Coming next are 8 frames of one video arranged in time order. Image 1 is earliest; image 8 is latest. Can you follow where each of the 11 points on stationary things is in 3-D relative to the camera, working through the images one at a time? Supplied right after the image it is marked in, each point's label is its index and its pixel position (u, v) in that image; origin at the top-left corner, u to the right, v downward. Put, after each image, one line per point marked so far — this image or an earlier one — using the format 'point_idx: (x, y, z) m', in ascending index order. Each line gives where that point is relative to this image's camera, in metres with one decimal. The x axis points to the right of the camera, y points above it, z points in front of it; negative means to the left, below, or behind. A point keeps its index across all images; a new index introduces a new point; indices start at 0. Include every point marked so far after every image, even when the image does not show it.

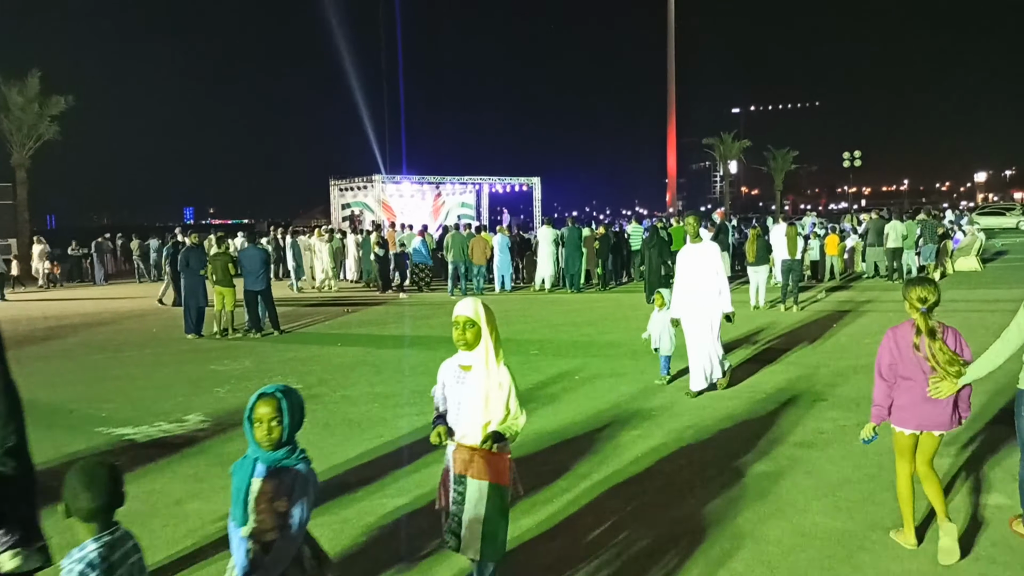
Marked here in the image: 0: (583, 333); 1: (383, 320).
0: (+1.3, -0.7, +13.3) m
1: (-2.6, -0.6, +15.8) m
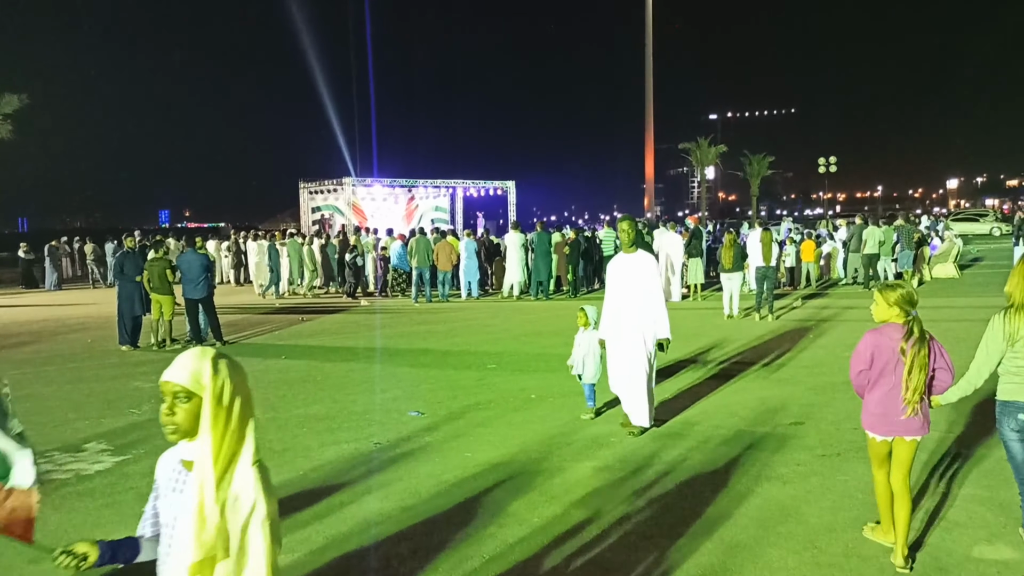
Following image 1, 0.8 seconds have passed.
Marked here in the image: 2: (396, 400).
0: (+0.6, -0.9, +12.5) m
1: (-3.4, -0.8, +14.9) m
2: (-1.3, -1.3, +8.5) m
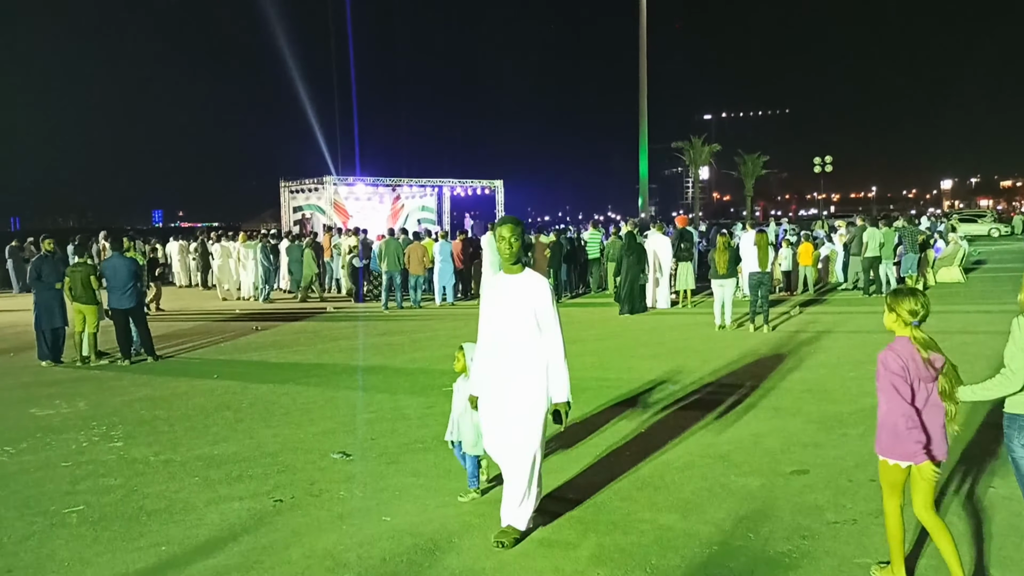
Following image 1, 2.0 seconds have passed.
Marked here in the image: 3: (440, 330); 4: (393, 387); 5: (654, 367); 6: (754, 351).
0: (+0.1, -1.0, +11.2) m
1: (-3.9, -0.9, +13.5) m
2: (-1.8, -1.4, +7.2) m
3: (-1.4, -0.7, +14.6) m
4: (-1.5, -1.2, +9.3) m
5: (+1.8, -1.1, +9.6) m
6: (+3.3, -0.9, +10.2) m
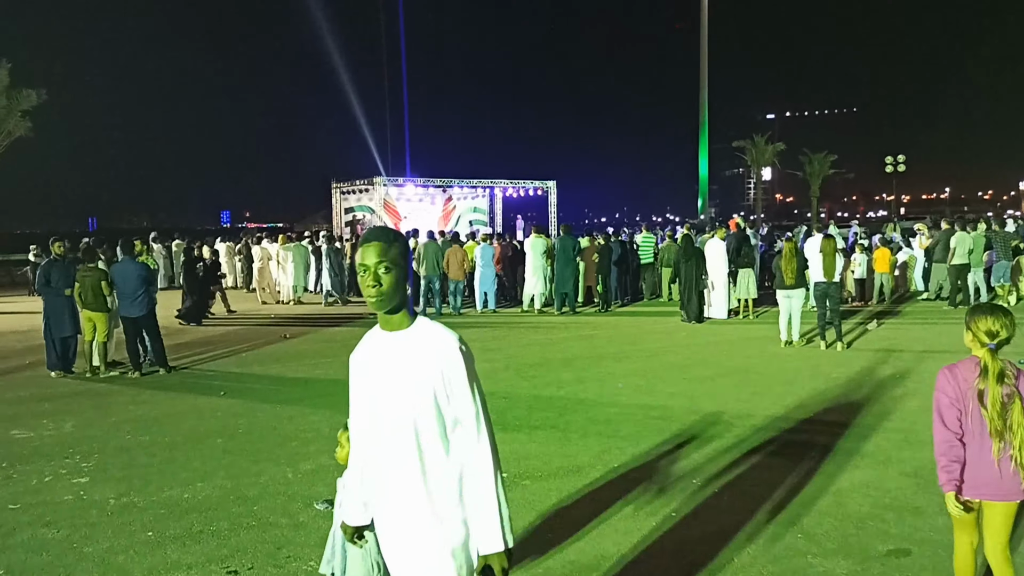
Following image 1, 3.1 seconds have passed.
0: (+0.6, -1.1, +10.0) m
1: (-3.2, -1.0, +12.7) m
2: (-1.6, -1.5, +6.2) m
3: (-0.6, -0.9, +13.5) m
4: (-1.1, -1.3, +8.2) m
5: (+2.2, -1.2, +8.3) m
6: (+3.7, -1.1, +8.8) m
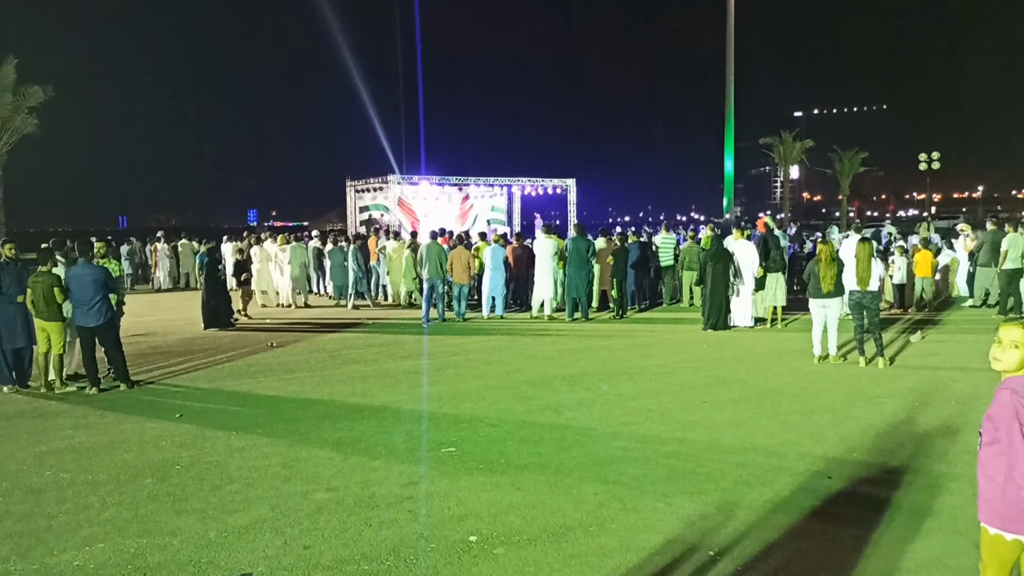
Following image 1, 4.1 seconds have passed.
0: (+0.5, -1.3, +8.8) m
1: (-3.2, -1.1, +11.6) m
2: (-1.8, -1.6, +5.0) m
3: (-0.6, -1.0, +12.4) m
4: (-1.2, -1.4, +7.1) m
5: (+2.1, -1.4, +7.0) m
6: (+3.6, -1.2, +7.5) m
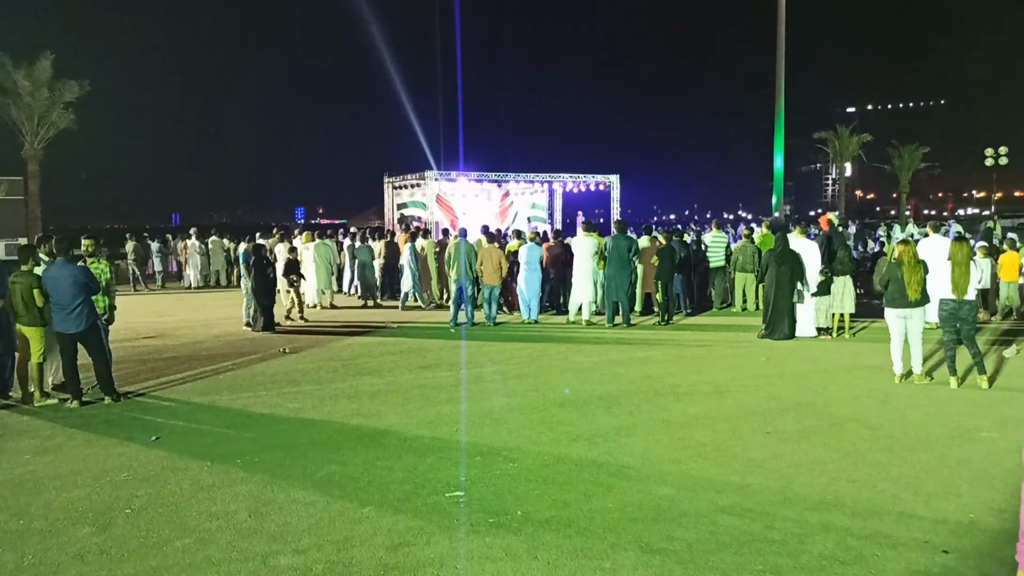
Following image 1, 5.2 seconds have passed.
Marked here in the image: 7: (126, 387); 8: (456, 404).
0: (+0.8, -1.3, +7.5) m
1: (-2.8, -1.2, +10.5) m
2: (-1.7, -1.7, +3.9) m
3: (-0.1, -1.0, +11.1) m
4: (-1.1, -1.5, +5.9) m
5: (+2.2, -1.4, +5.7) m
6: (+3.8, -1.3, +6.0) m
7: (-4.9, -1.3, +9.7) m
8: (-0.6, -1.3, +8.4) m
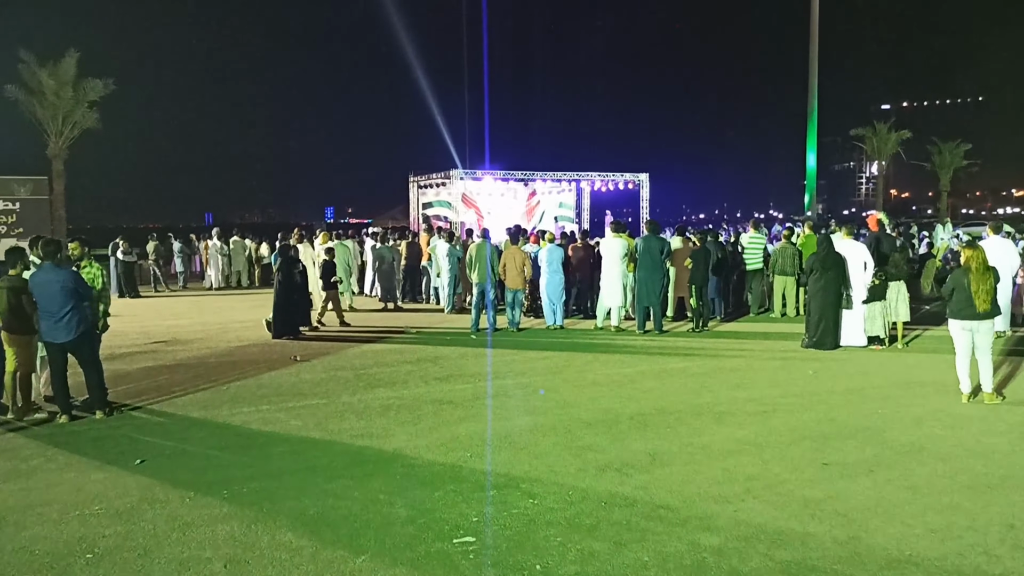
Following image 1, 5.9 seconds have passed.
0: (+1.0, -1.4, +6.7) m
1: (-2.5, -1.2, +9.8) m
2: (-1.7, -1.8, +3.2) m
3: (+0.2, -1.1, +10.4) m
4: (-0.9, -1.6, +5.2) m
5: (+2.4, -1.5, +4.8) m
6: (+3.9, -1.4, +5.1) m
7: (-4.7, -1.3, +9.1) m
8: (-0.4, -1.4, +7.6) m
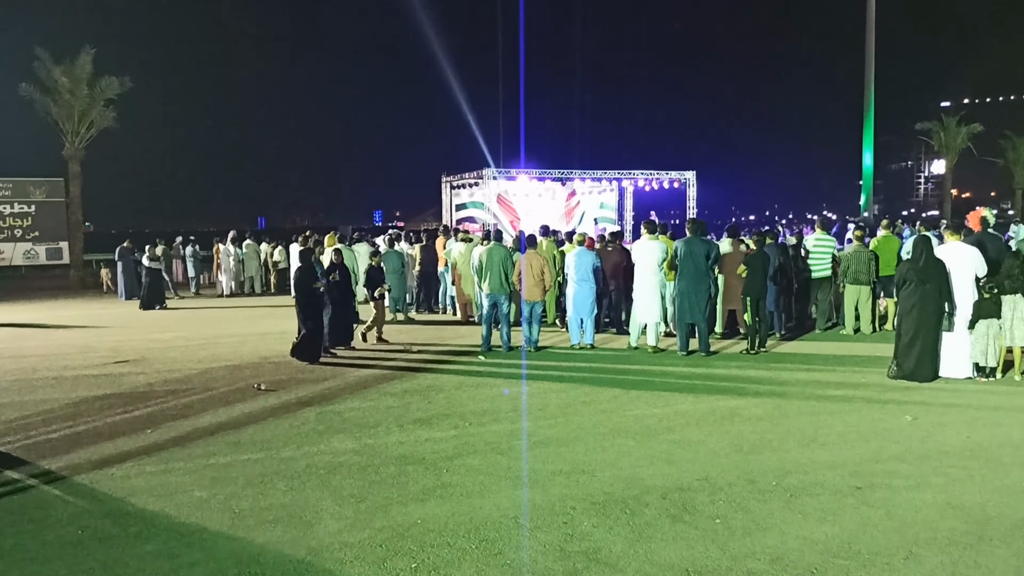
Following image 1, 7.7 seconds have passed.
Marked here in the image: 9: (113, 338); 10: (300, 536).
0: (+0.8, -1.6, +4.4) m
1: (-2.5, -1.4, +7.8) m
2: (-2.1, -1.9, +1.1) m
3: (+0.2, -1.3, +8.1) m
4: (-1.2, -1.7, +3.0) m
5: (+2.0, -1.7, +2.5) m
6: (+3.6, -1.6, +2.7) m
7: (-4.7, -1.5, +7.1) m
8: (-0.5, -1.6, +5.5) m
9: (-7.7, -1.0, +14.6) m
10: (-1.4, -1.6, +4.9) m
